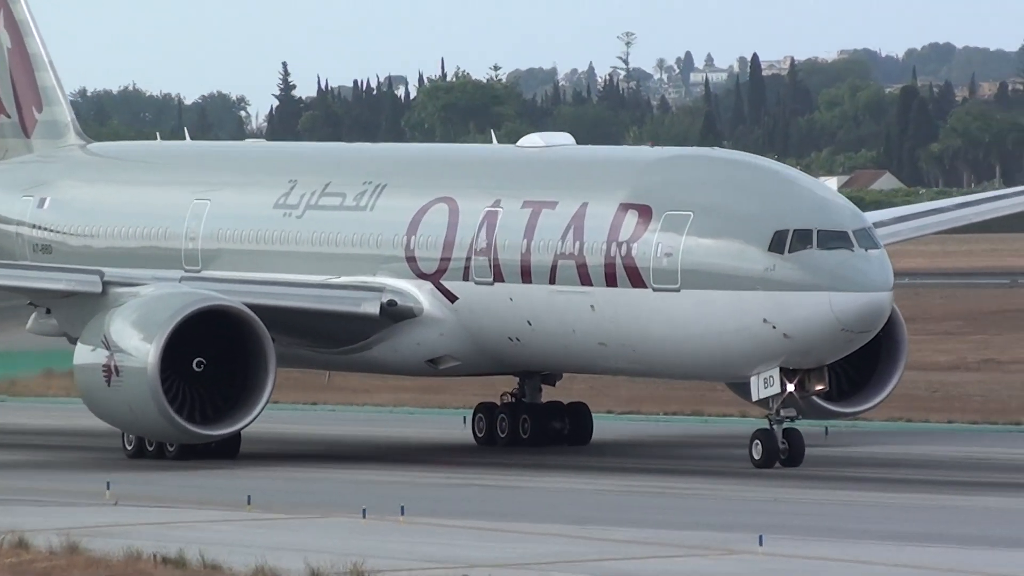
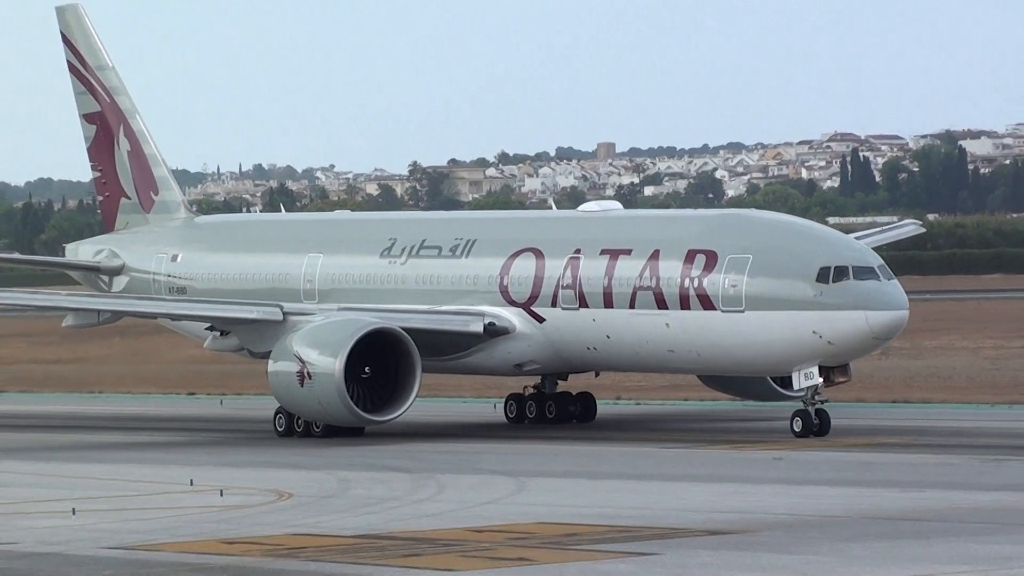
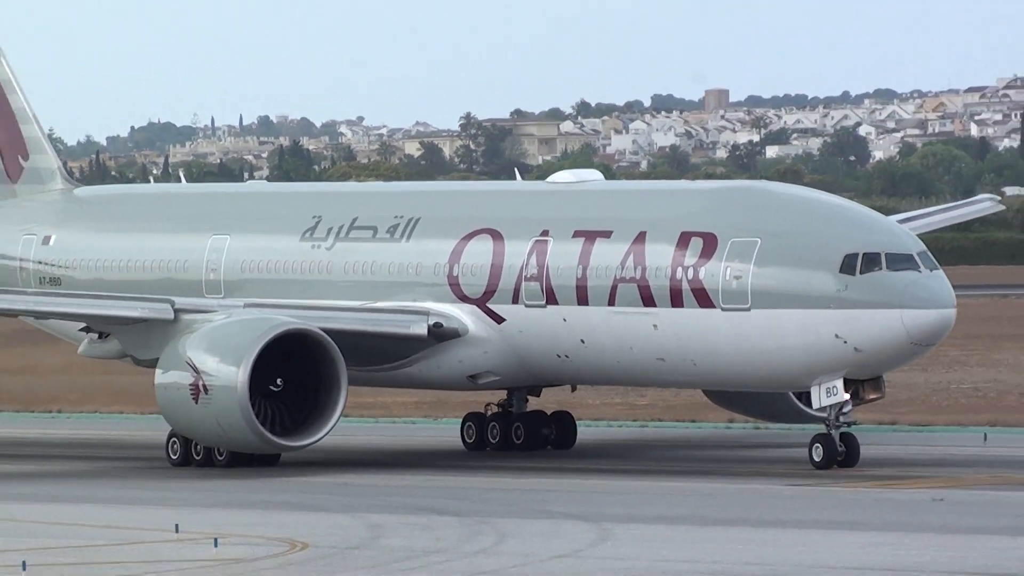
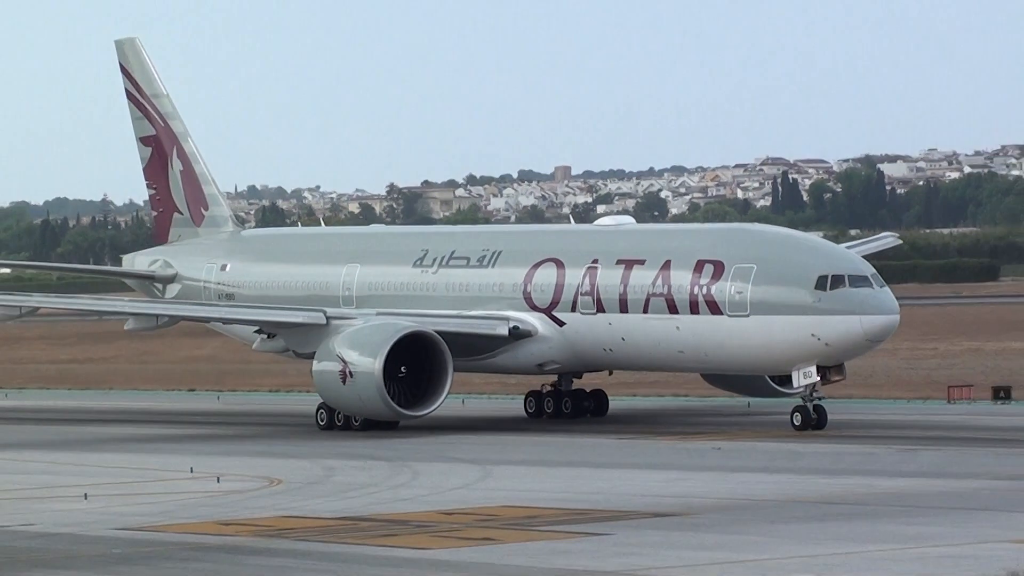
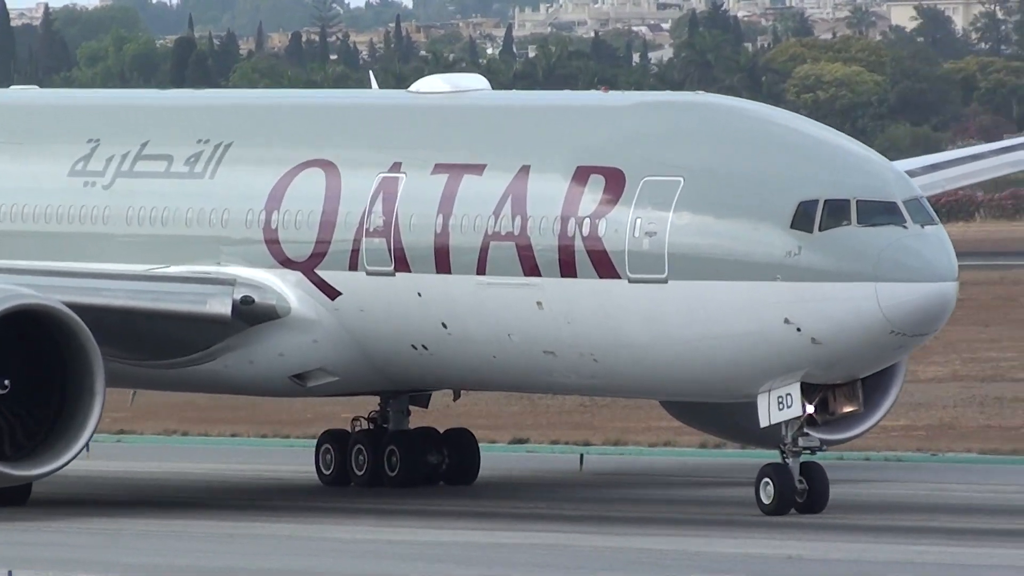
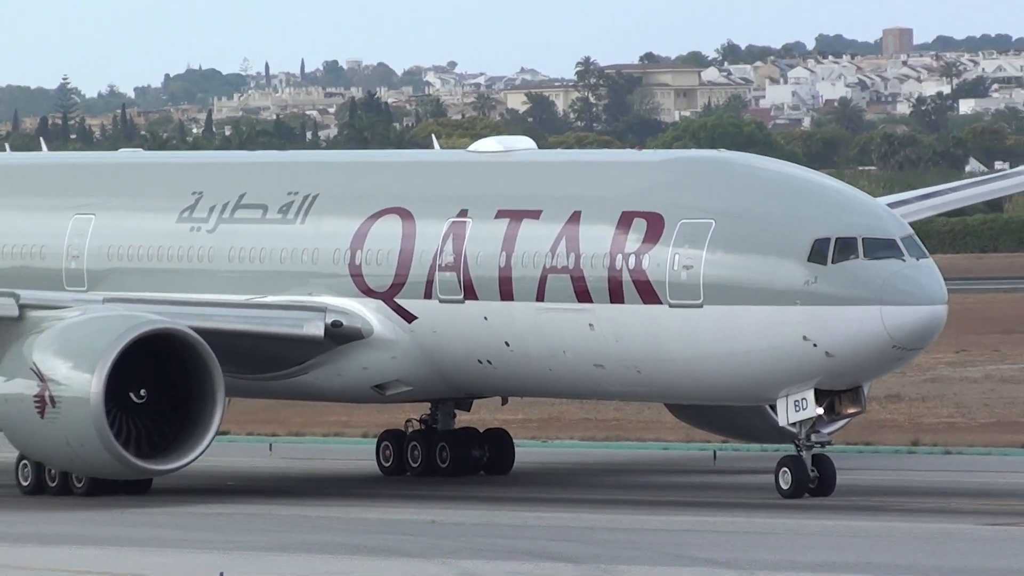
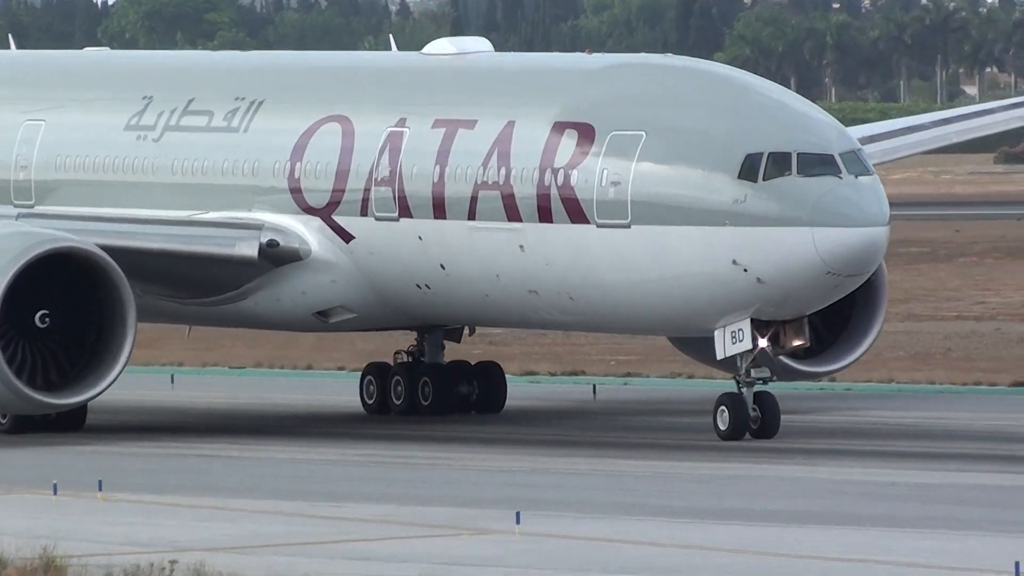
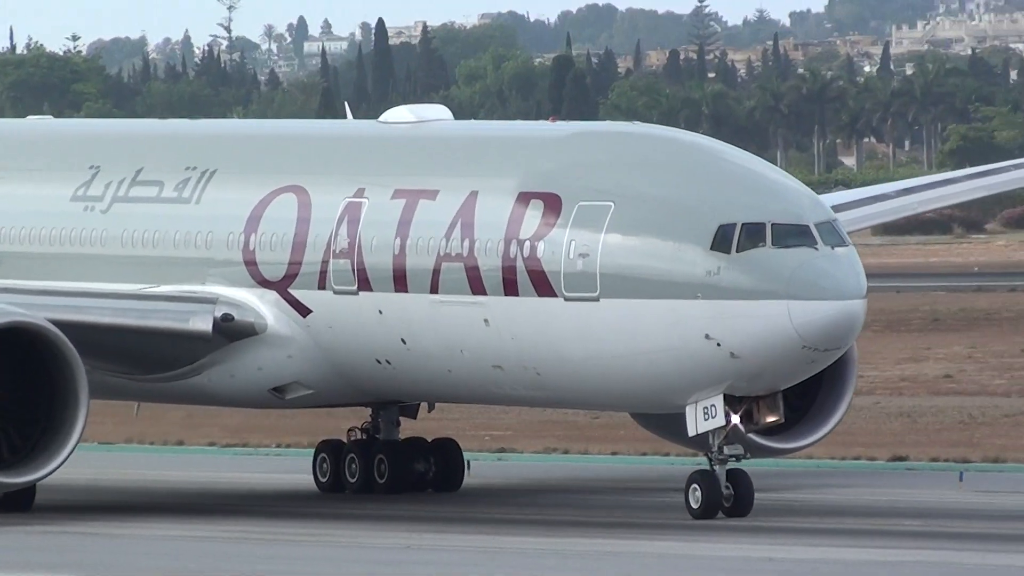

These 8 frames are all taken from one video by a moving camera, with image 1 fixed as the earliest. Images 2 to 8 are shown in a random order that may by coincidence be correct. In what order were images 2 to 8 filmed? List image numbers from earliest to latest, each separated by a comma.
7, 8, 5, 6, 3, 2, 4
